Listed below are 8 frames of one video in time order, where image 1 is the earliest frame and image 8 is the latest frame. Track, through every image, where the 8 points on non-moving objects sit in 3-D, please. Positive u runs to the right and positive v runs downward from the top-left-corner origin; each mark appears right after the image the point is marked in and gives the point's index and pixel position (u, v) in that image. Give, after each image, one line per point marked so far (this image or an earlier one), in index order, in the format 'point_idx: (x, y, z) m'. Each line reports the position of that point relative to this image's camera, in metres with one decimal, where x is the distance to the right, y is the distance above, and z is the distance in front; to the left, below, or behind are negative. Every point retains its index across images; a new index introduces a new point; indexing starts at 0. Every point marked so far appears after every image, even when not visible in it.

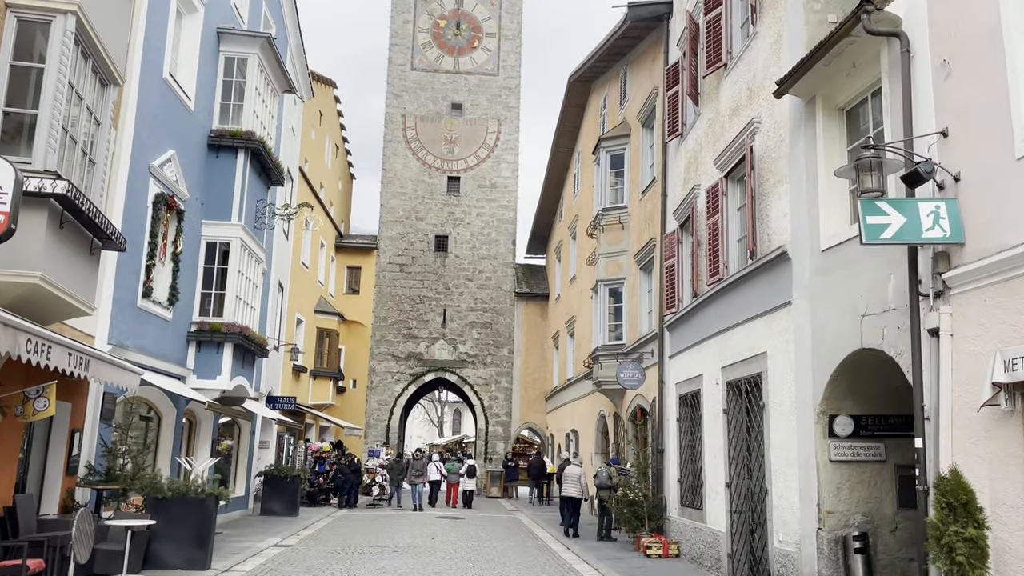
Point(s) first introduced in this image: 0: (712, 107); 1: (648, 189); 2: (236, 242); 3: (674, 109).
0: (+3.1, +2.8, +12.4) m
1: (+2.9, +2.1, +16.9) m
2: (-5.2, +0.9, +15.1) m
3: (+2.9, +3.3, +14.6) m
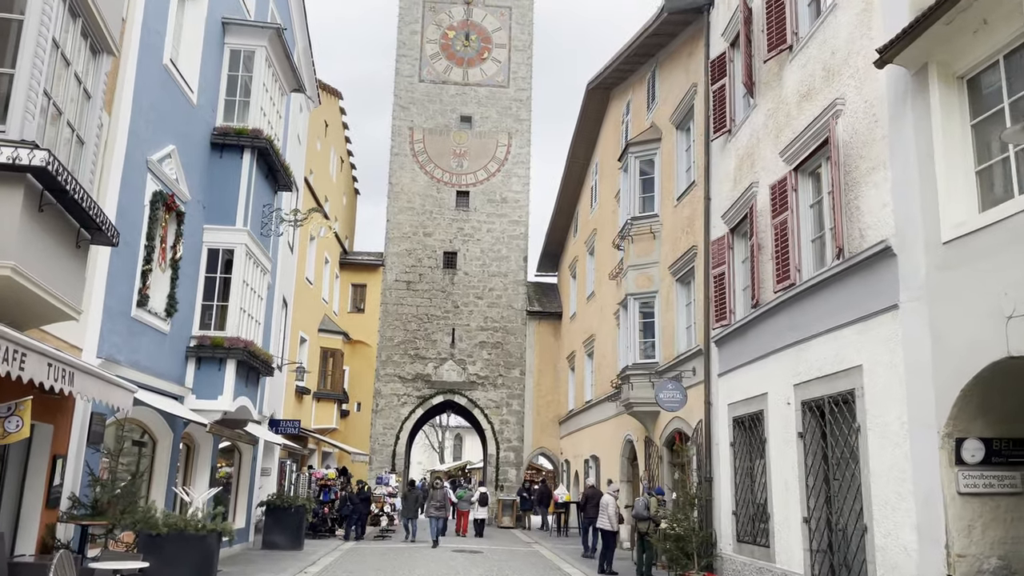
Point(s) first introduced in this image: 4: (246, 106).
0: (+3.7, +2.7, +11.2) m
1: (+3.4, +1.9, +15.6) m
2: (-4.7, +0.7, +13.8) m
3: (+3.5, +3.1, +13.4) m
4: (-4.8, +3.3, +14.4) m
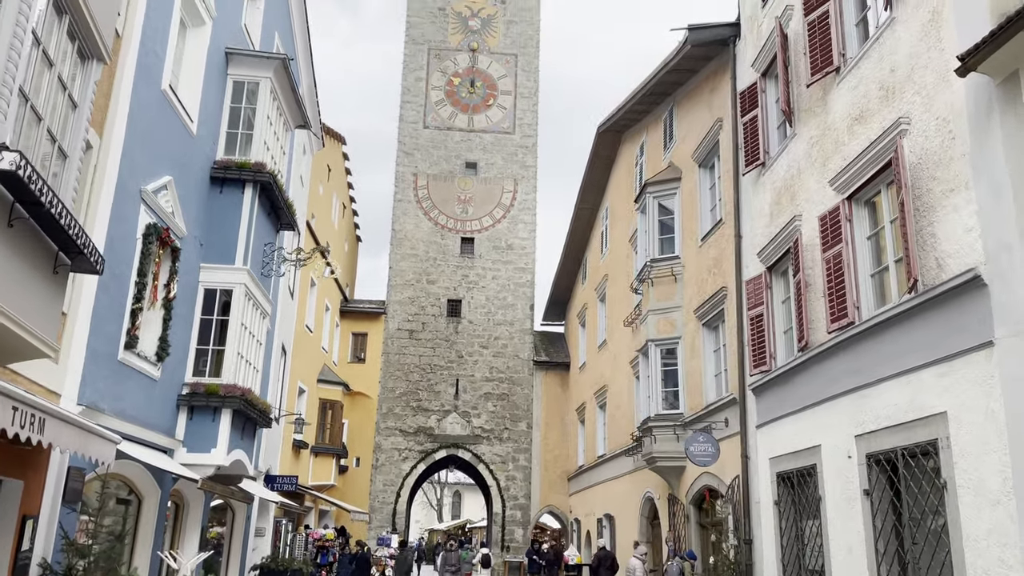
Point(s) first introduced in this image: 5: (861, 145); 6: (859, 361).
0: (+4.0, +2.2, +10.4) m
1: (+3.7, +1.0, +14.8) m
2: (-4.4, 0.0, +12.9) m
3: (+3.8, +2.4, +12.6) m
4: (-4.5, +2.6, +13.6) m
5: (+4.0, +1.7, +9.2) m
6: (+3.9, -0.8, +9.0) m
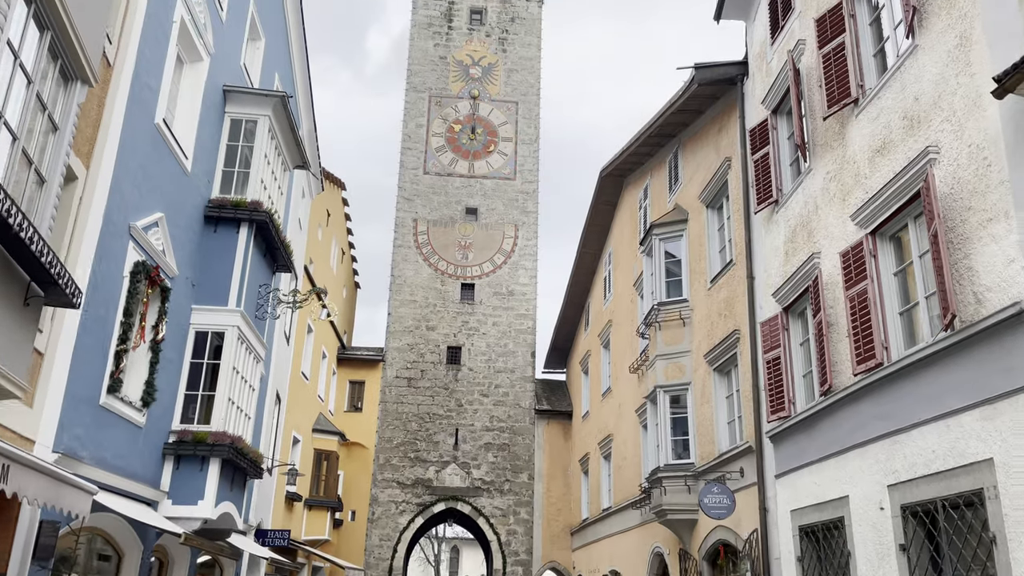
0: (+4.1, +1.7, +10.1) m
1: (+3.8, +0.3, +14.3) m
2: (-4.3, -0.7, +12.3) m
3: (+3.9, +1.8, +12.3) m
4: (-4.4, +1.8, +13.2) m
5: (+4.1, +1.2, +8.8) m
6: (+4.0, -1.2, +8.4) m
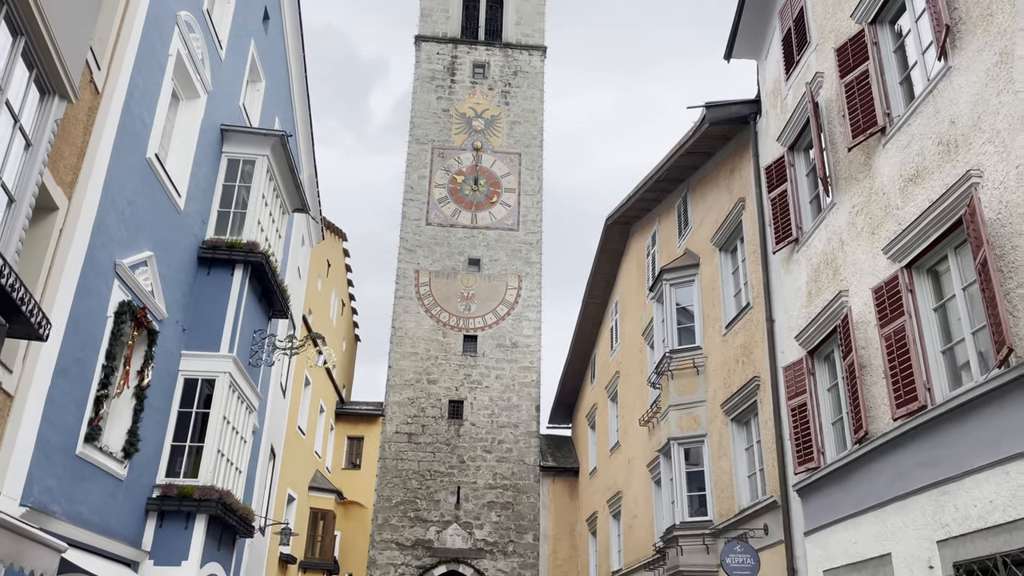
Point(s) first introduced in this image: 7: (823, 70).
0: (+4.2, +1.2, +9.5) m
1: (+3.9, -0.5, +13.7) m
2: (-4.2, -1.3, +11.6) m
3: (+4.0, +1.1, +11.8) m
4: (-4.3, +1.1, +12.7) m
5: (+4.2, +0.8, +8.3) m
6: (+4.1, -1.6, +7.7) m
7: (+4.2, +2.9, +10.8) m
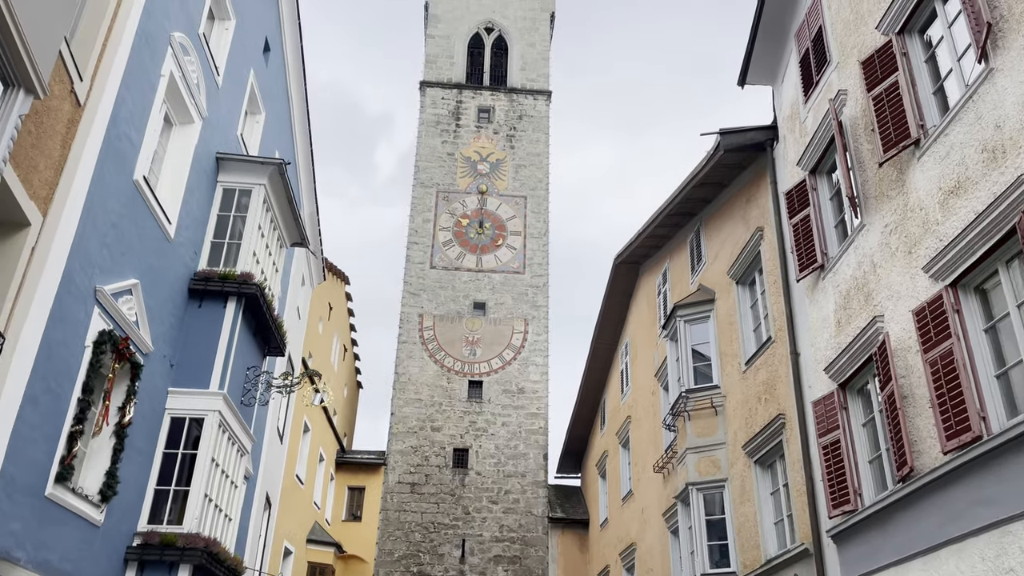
0: (+4.3, +0.9, +8.9) m
1: (+4.0, -1.1, +13.0) m
2: (-4.1, -1.8, +10.9) m
3: (+4.1, +0.7, +11.1) m
4: (-4.2, +0.6, +12.2) m
5: (+4.3, +0.7, +7.6) m
6: (+4.2, -1.7, +6.9) m
7: (+4.3, +2.6, +10.3) m
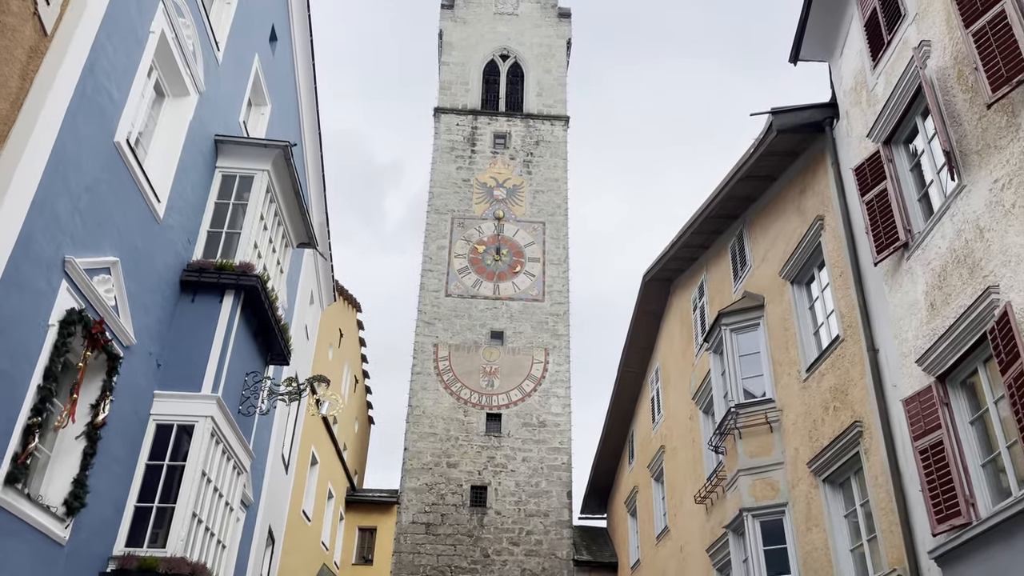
0: (+4.7, +1.2, +7.5) m
1: (+4.5, -1.0, +11.5) m
2: (-3.7, -1.6, +9.5) m
3: (+4.5, +0.9, +9.7) m
4: (-3.8, +0.7, +10.9) m
5: (+4.7, +1.1, +6.2) m
6: (+4.6, -1.3, +5.4) m
7: (+4.7, +2.8, +9.0) m
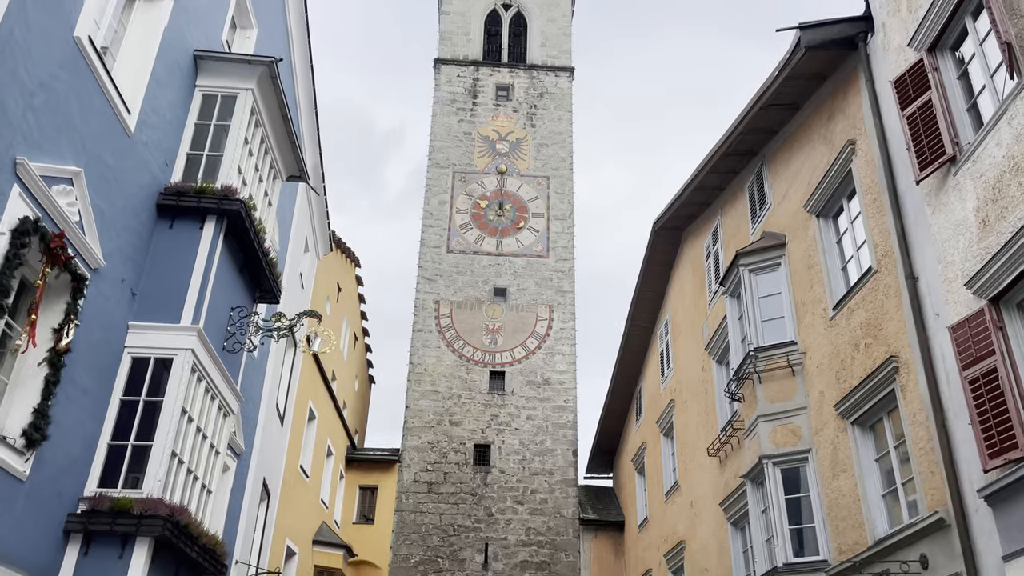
0: (+4.7, +2.0, +6.6) m
1: (+4.5, 0.0, +10.7) m
2: (-3.6, -0.8, +8.7) m
3: (+4.6, +1.8, +8.8) m
4: (-3.7, +1.6, +10.0) m
5: (+4.7, +1.8, +5.4) m
6: (+4.6, -0.6, +4.6) m
7: (+4.8, +3.7, +8.1) m
